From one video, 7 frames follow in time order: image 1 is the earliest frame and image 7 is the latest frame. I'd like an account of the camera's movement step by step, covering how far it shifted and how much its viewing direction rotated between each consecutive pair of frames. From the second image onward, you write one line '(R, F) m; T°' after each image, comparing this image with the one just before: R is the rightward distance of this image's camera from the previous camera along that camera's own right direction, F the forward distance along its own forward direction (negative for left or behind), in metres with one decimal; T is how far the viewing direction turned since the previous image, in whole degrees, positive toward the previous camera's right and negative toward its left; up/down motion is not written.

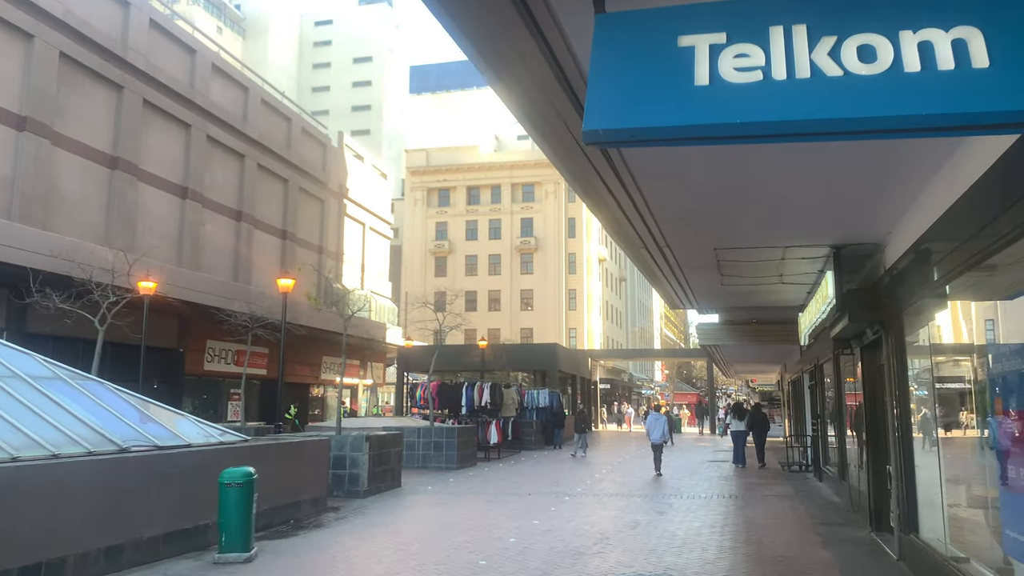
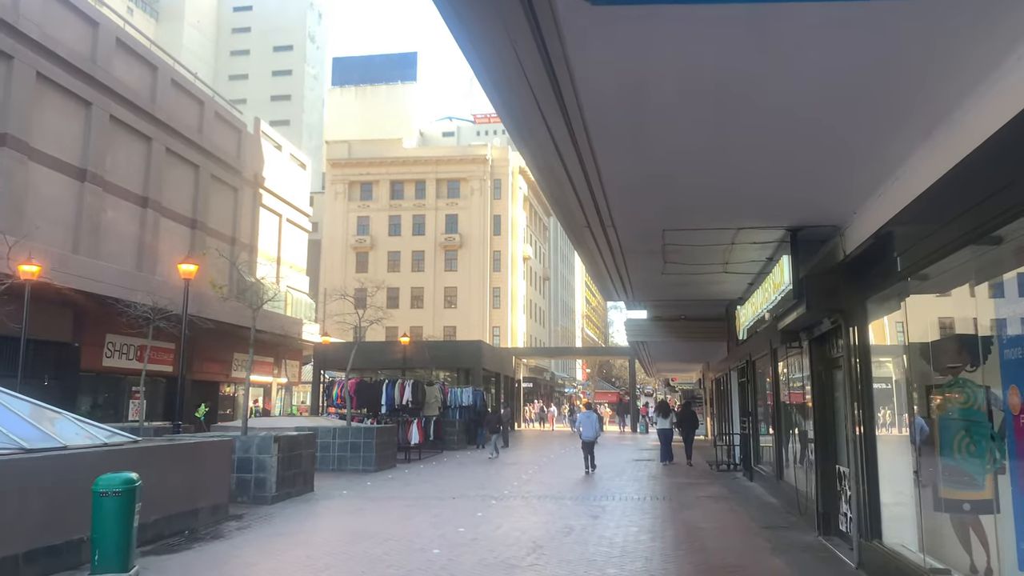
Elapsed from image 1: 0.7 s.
(0.0, +0.9) m; +6°
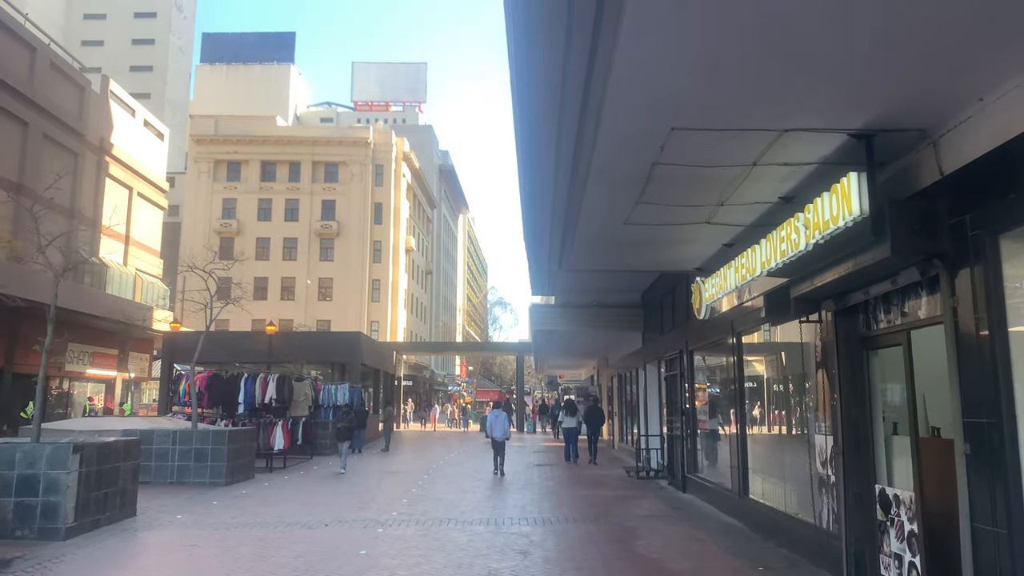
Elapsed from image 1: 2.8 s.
(-0.2, +2.8) m; +9°
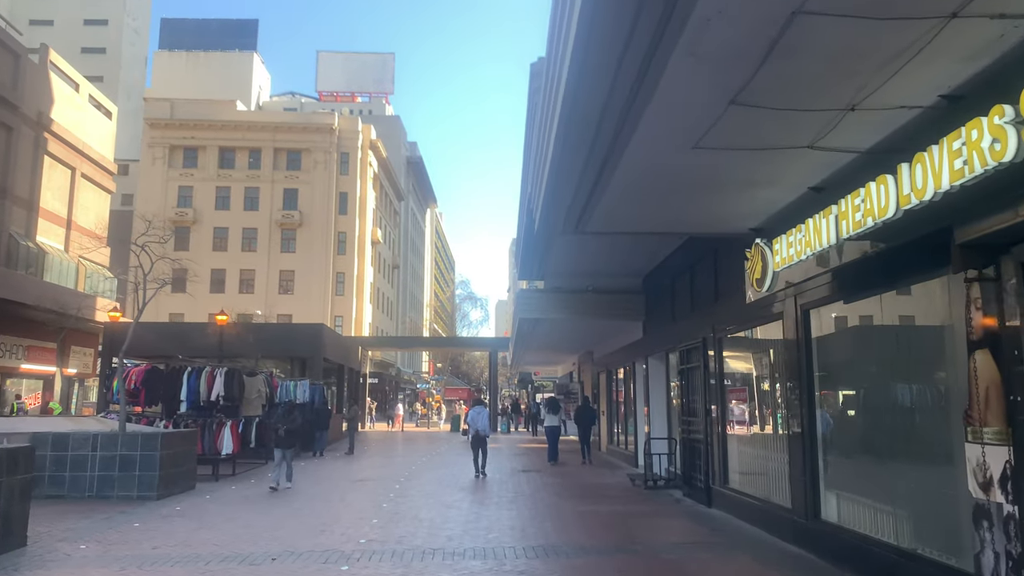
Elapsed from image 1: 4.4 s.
(-0.4, +2.1) m; +2°
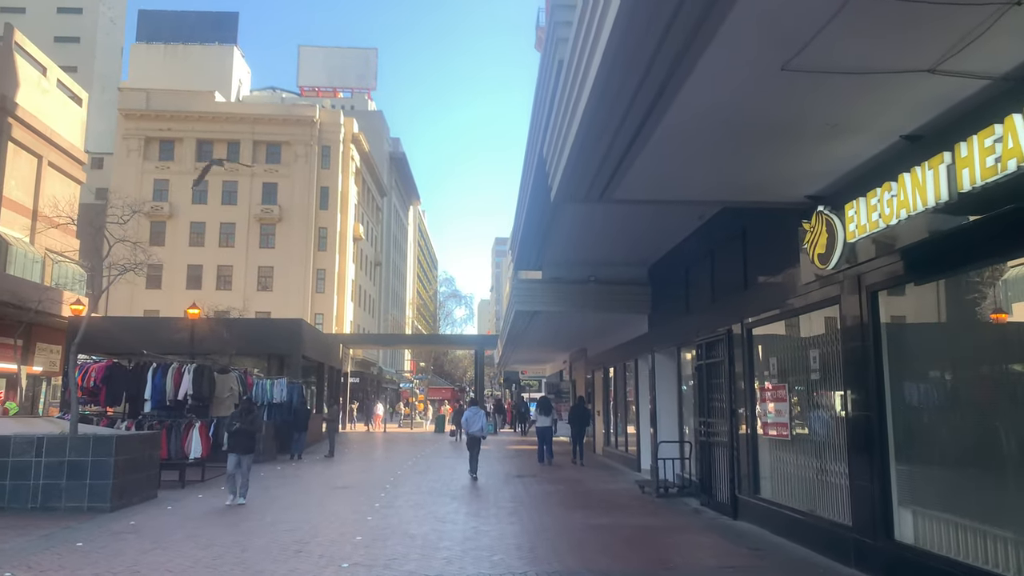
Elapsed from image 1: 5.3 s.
(-0.2, +1.2) m; +1°
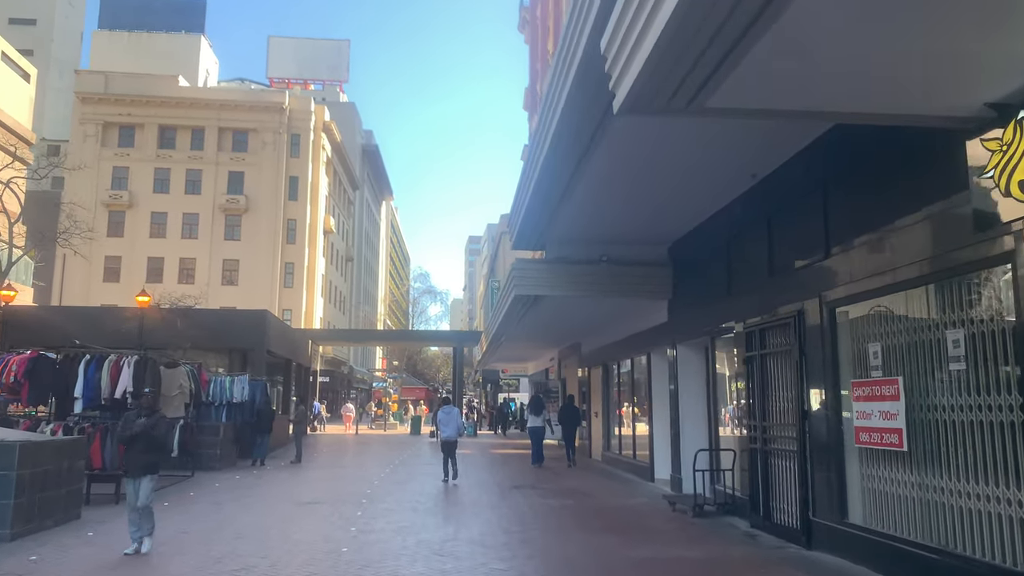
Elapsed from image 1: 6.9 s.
(-0.4, +2.0) m; +2°
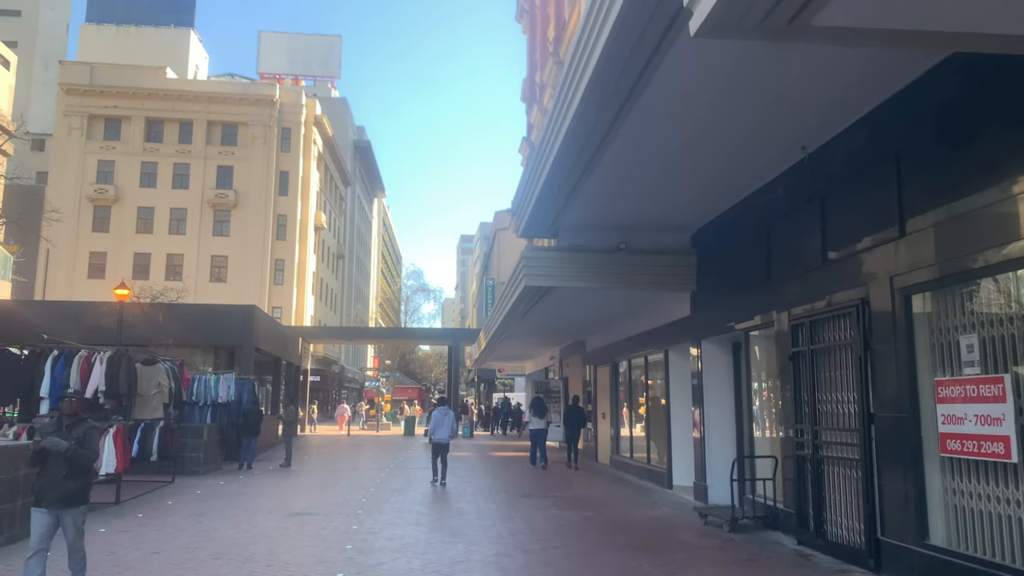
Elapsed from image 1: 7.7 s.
(-0.3, +1.0) m; +1°
